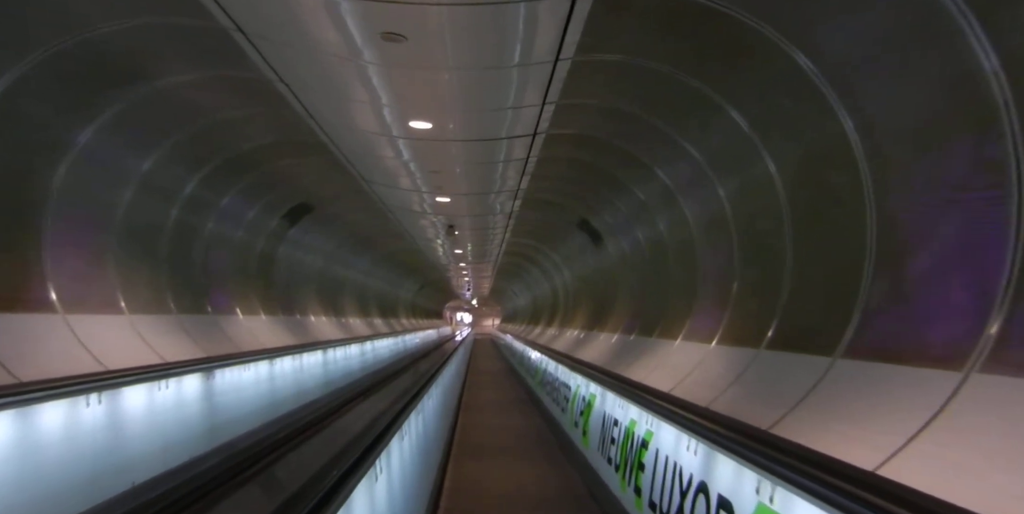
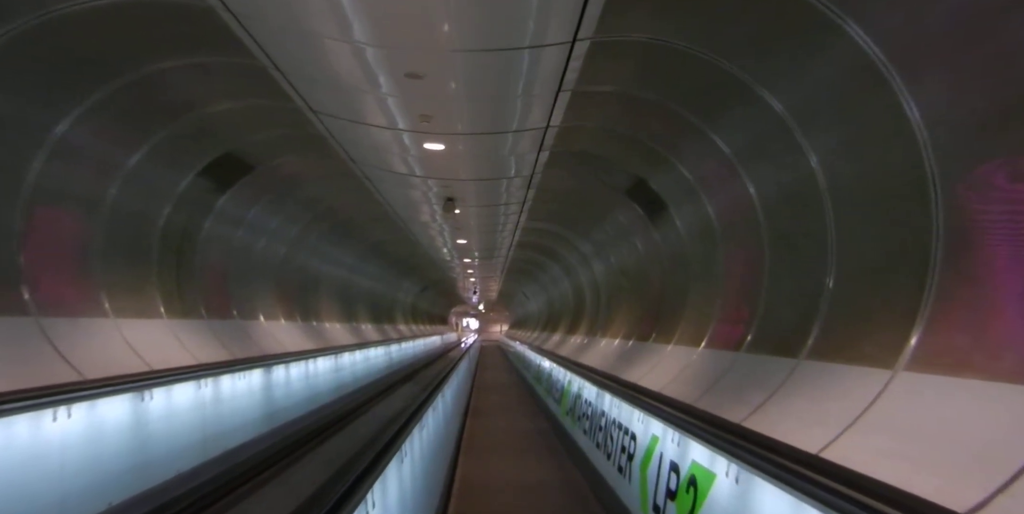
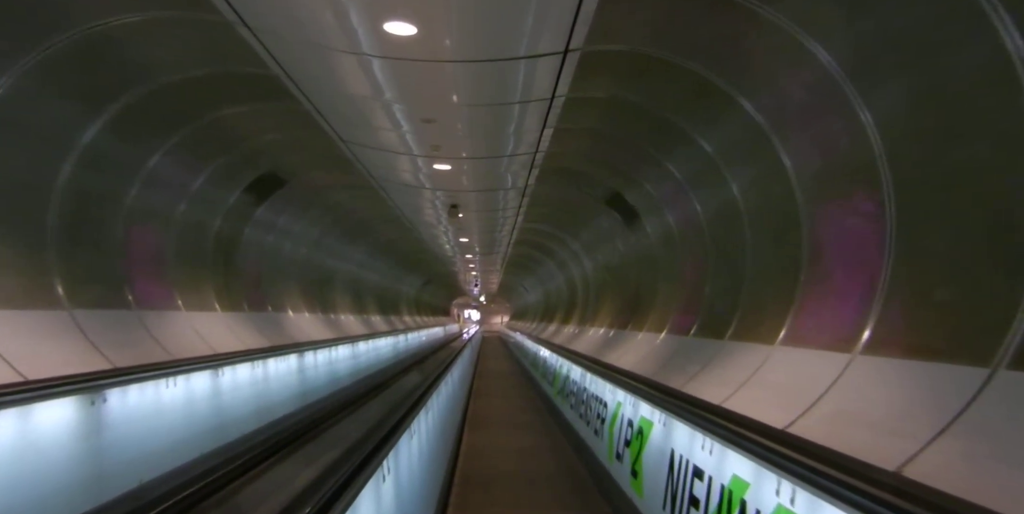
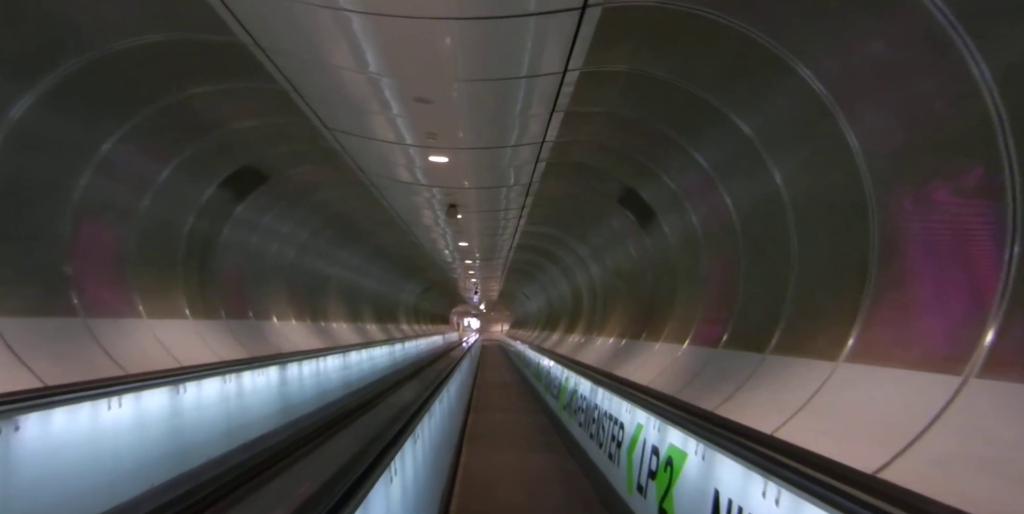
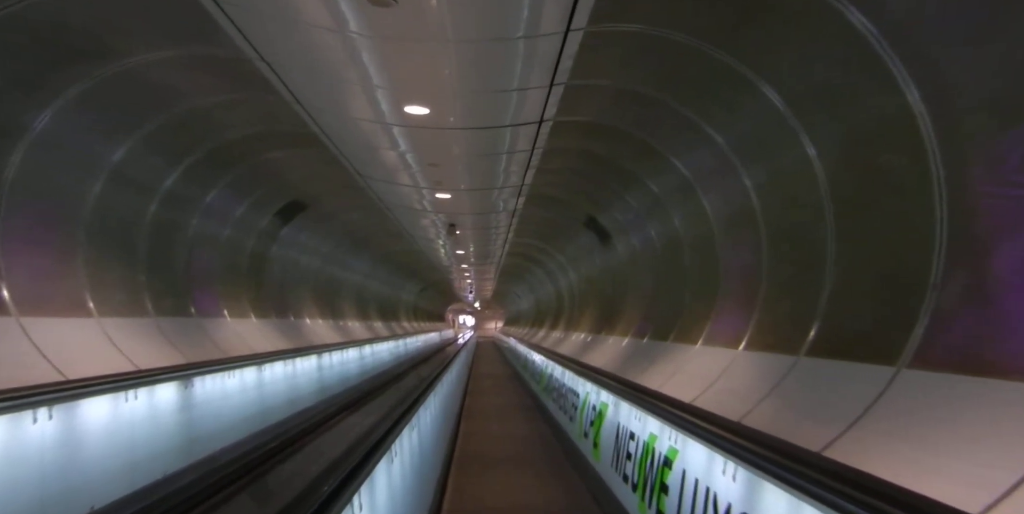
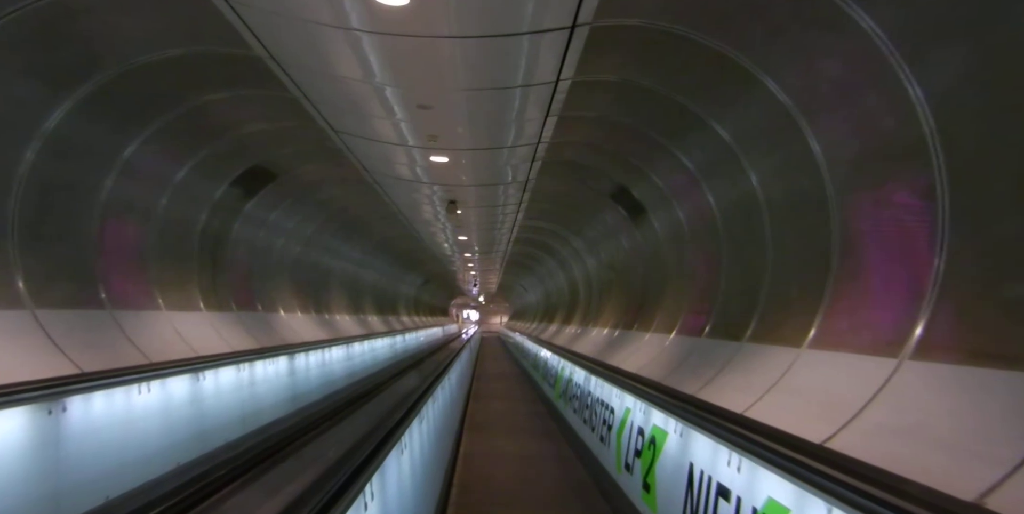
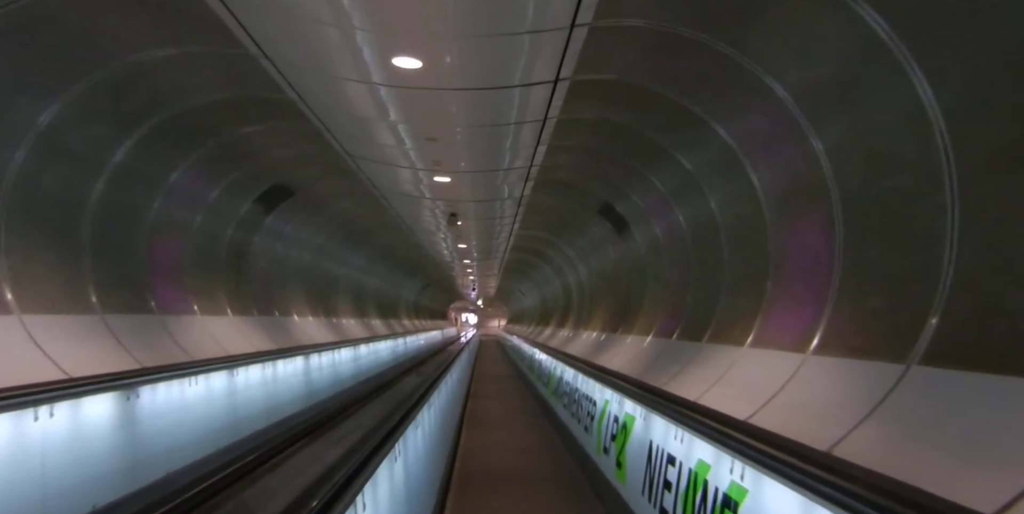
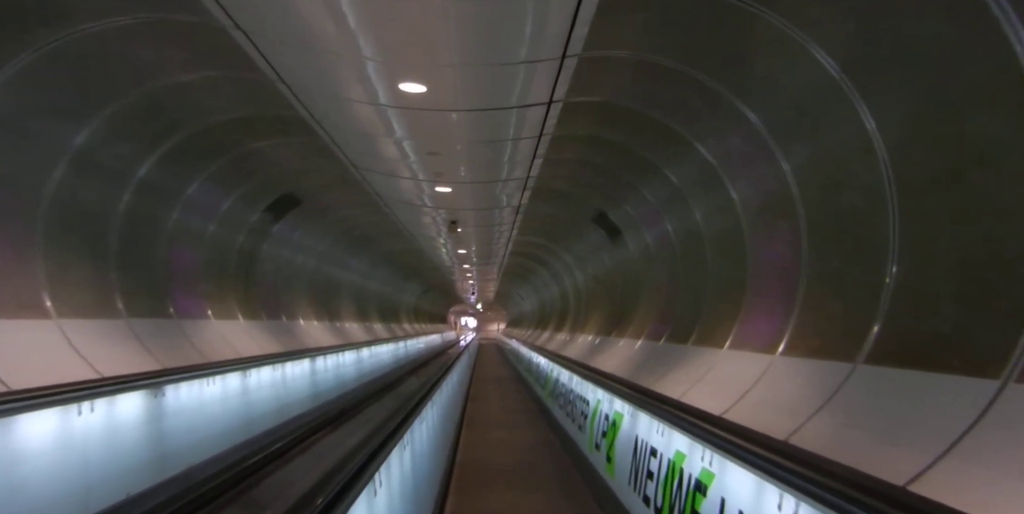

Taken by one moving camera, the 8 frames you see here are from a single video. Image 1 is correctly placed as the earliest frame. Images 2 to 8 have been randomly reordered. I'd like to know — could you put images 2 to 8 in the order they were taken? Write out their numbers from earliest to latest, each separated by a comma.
5, 8, 7, 3, 6, 4, 2
